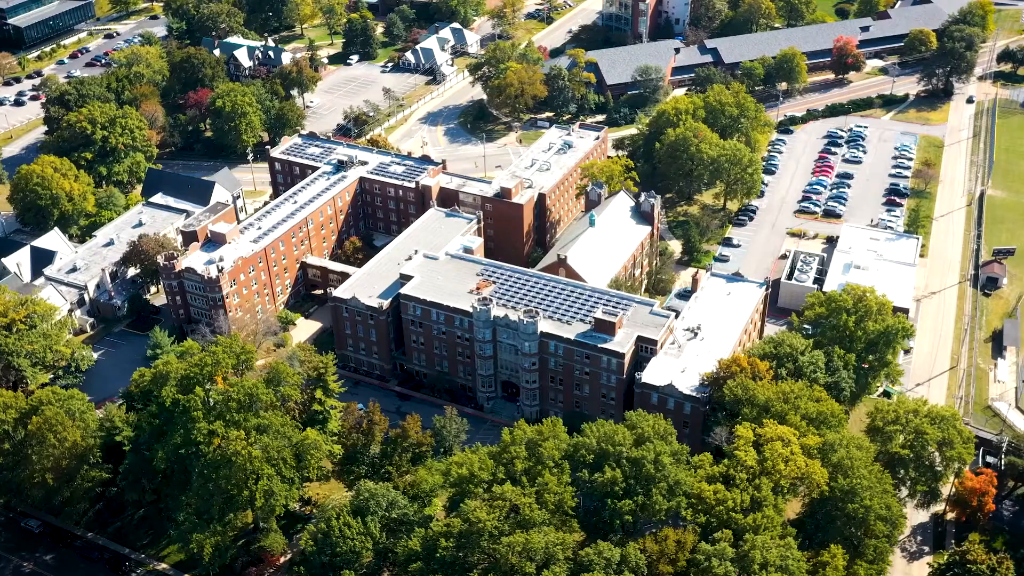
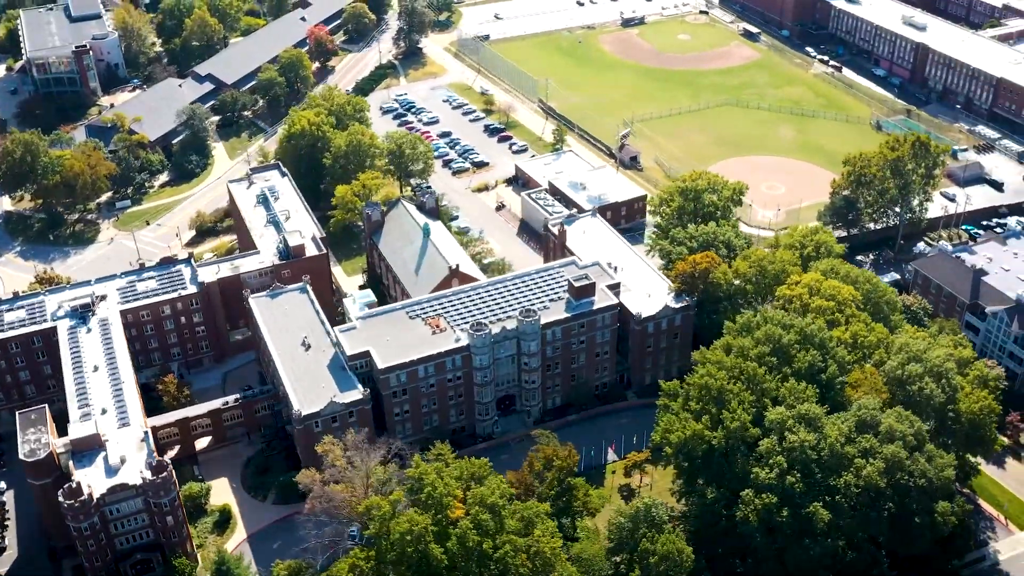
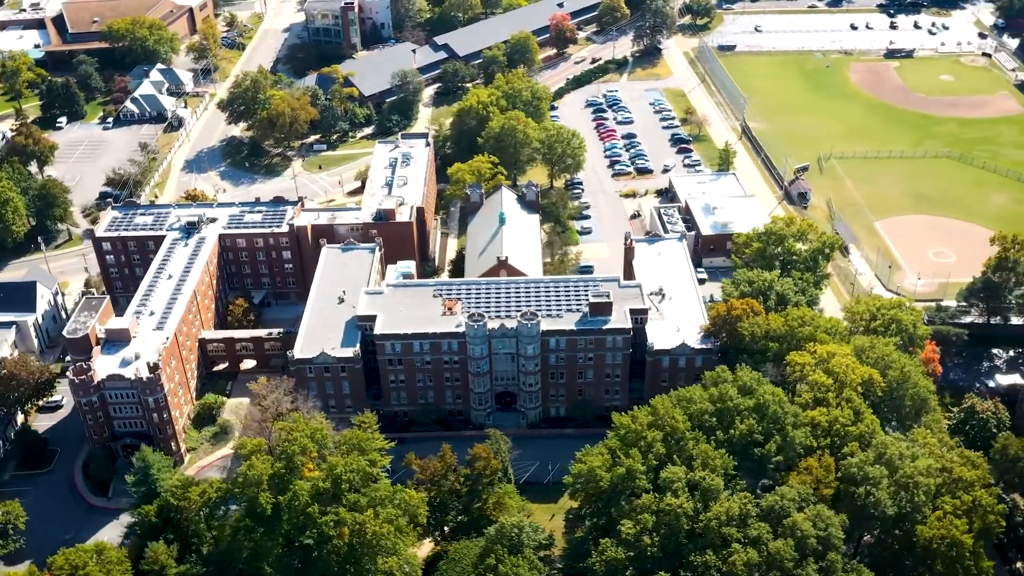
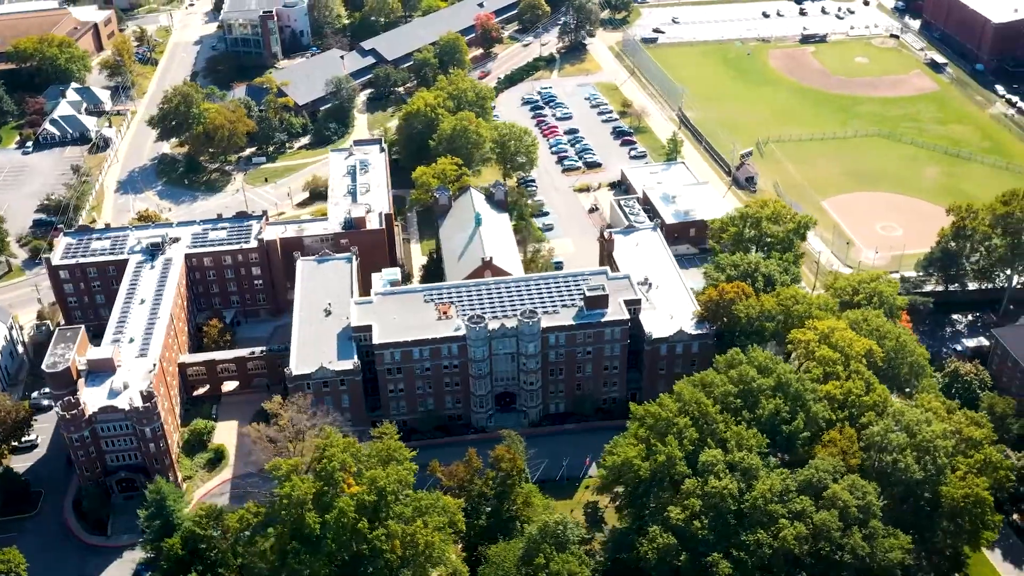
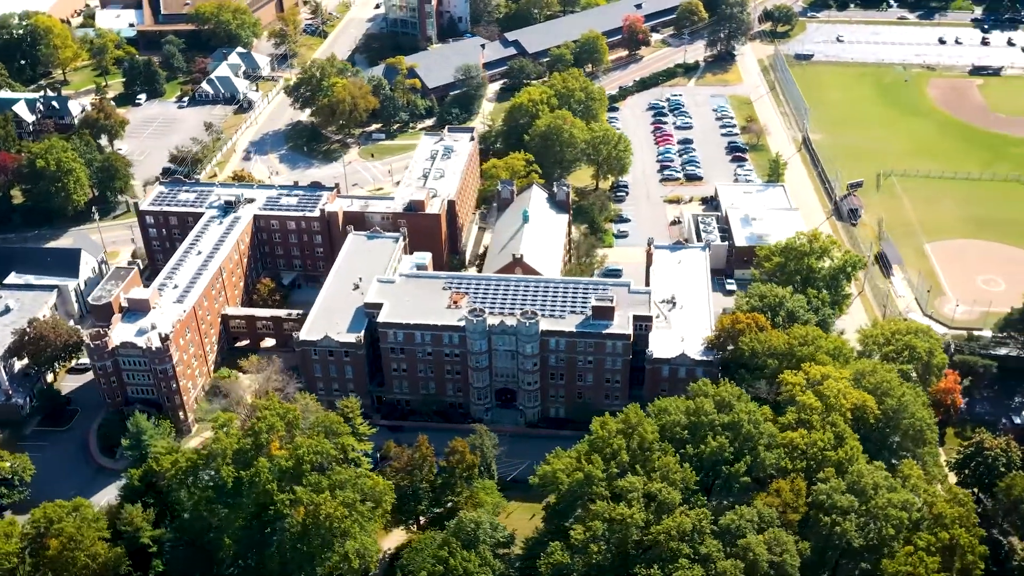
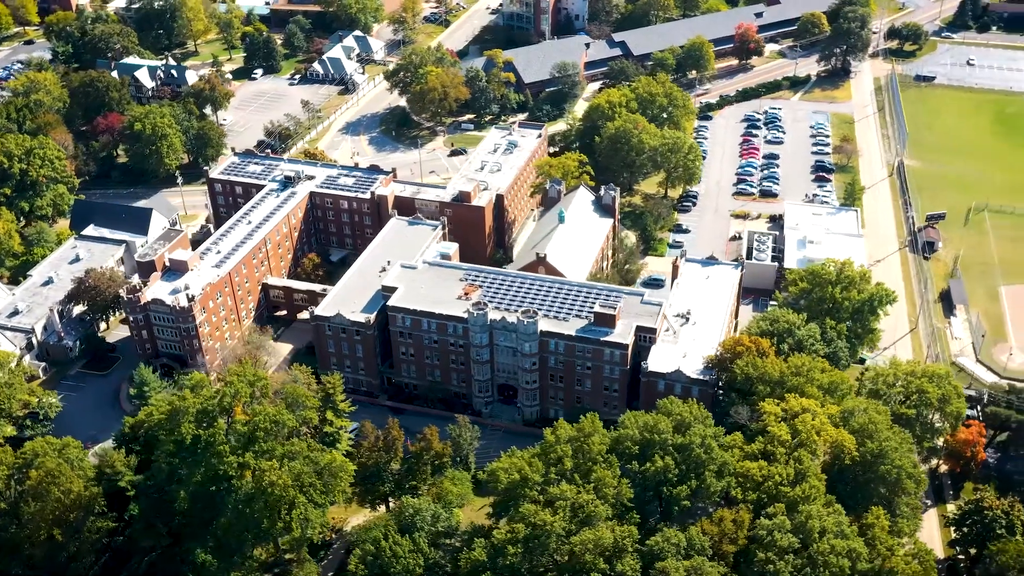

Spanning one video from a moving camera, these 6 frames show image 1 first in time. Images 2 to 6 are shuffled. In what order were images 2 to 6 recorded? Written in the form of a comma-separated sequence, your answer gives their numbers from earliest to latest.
6, 5, 3, 4, 2
